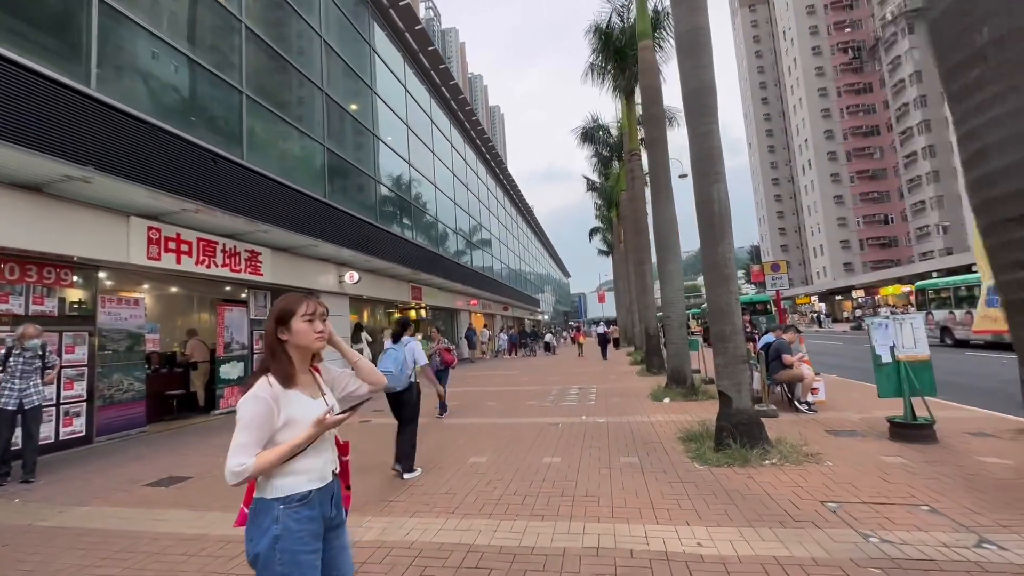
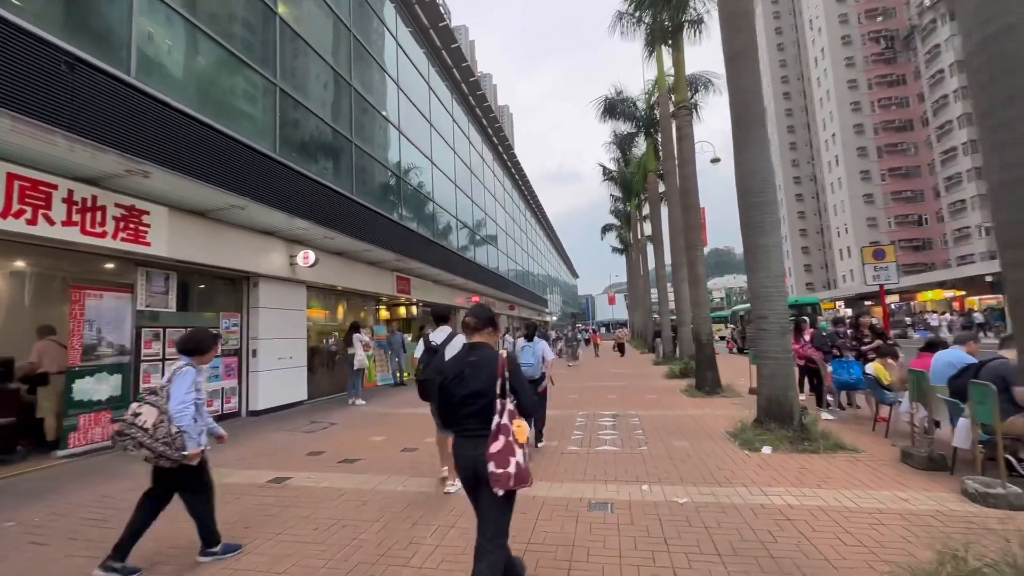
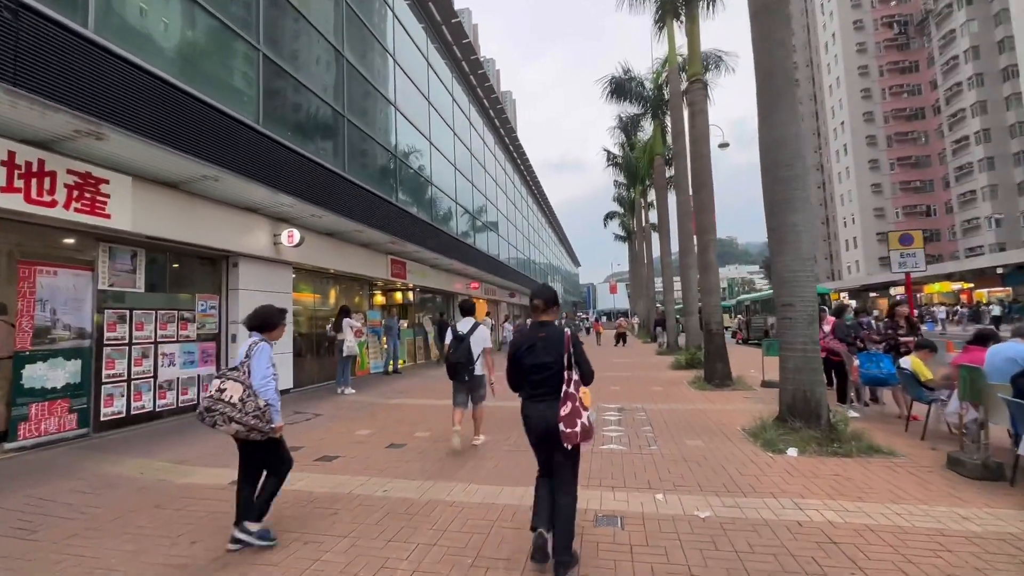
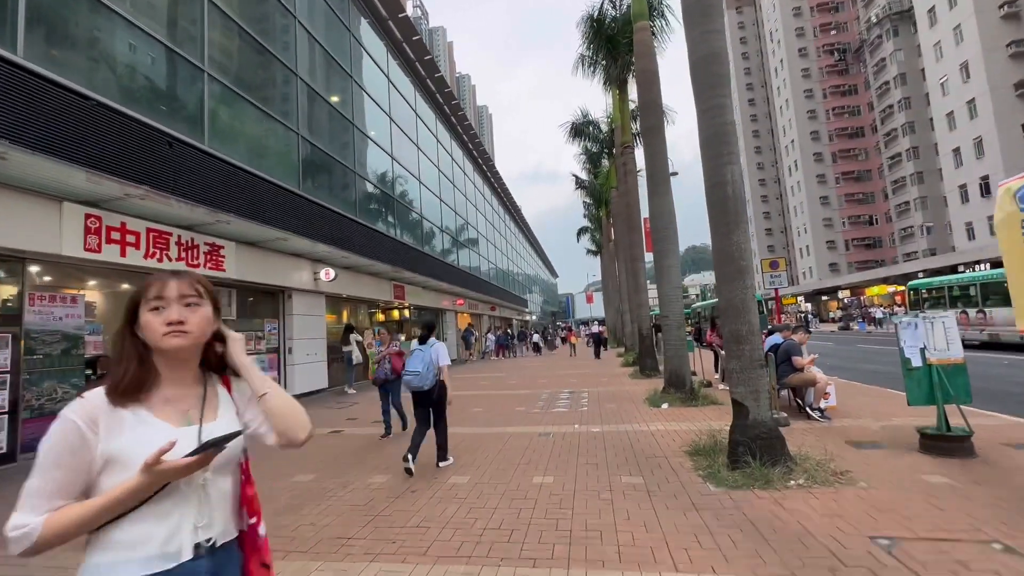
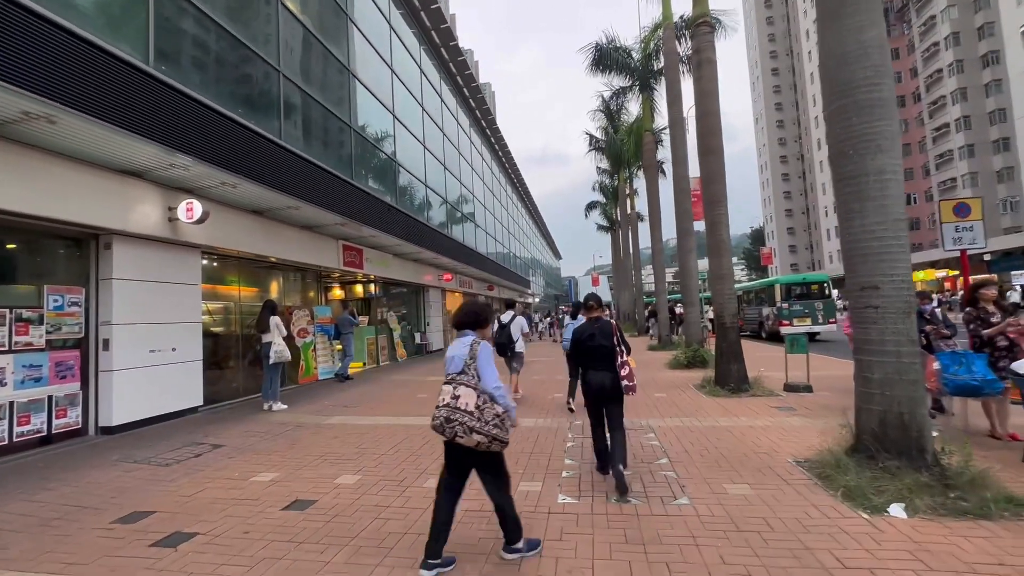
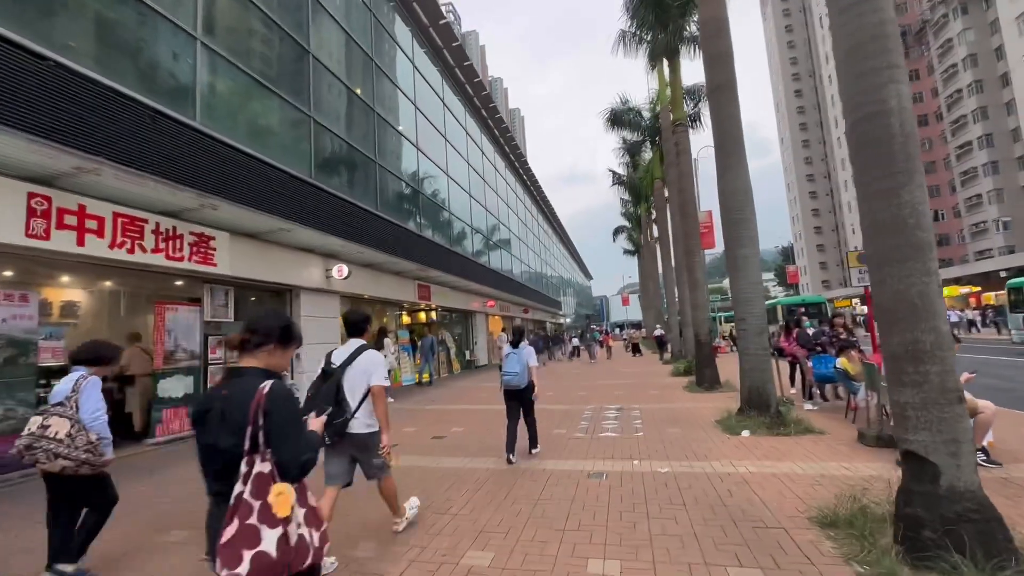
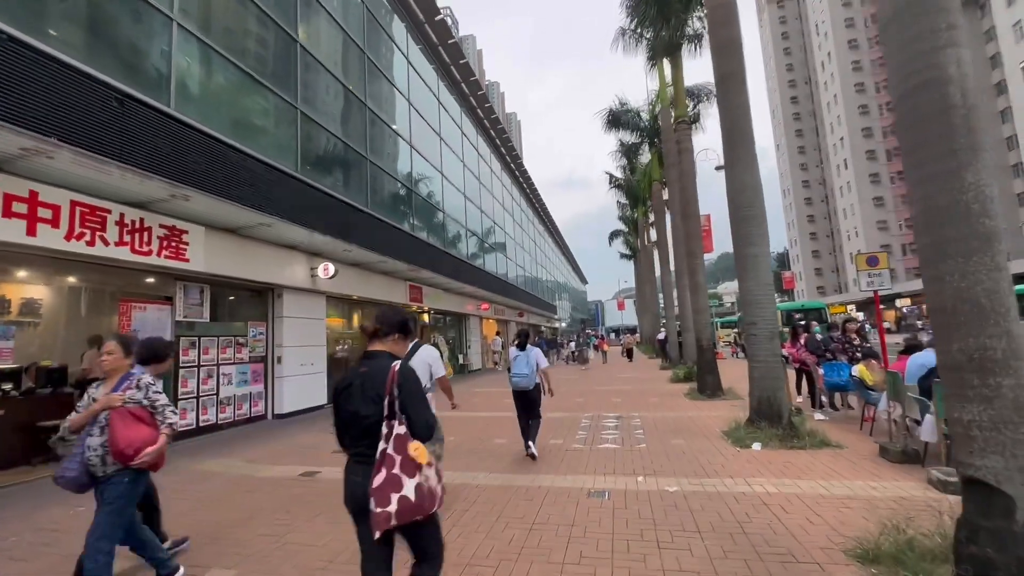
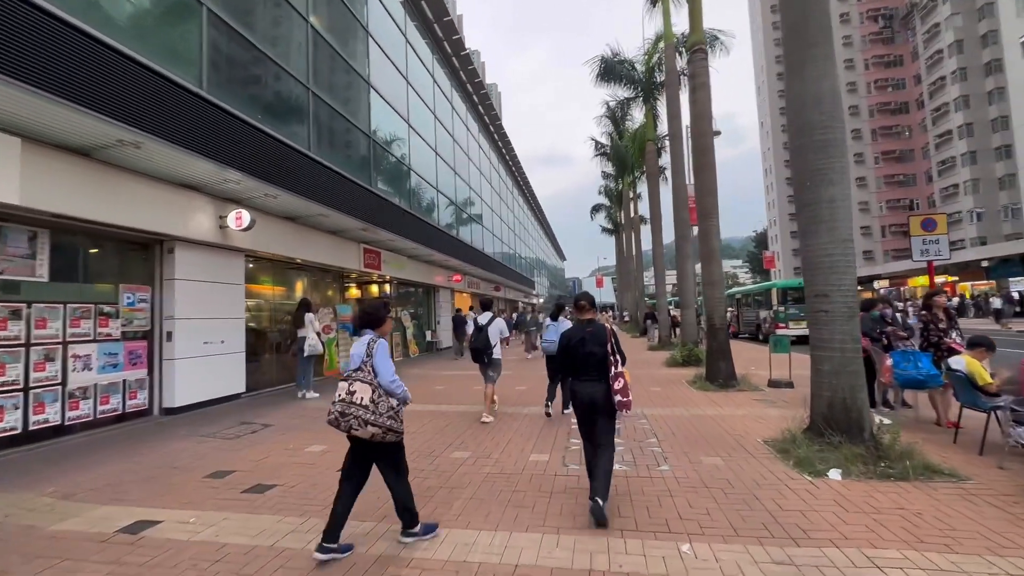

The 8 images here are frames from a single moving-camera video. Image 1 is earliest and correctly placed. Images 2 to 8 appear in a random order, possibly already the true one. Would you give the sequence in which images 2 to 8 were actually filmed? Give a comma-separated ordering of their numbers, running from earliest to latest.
4, 6, 7, 2, 3, 8, 5
